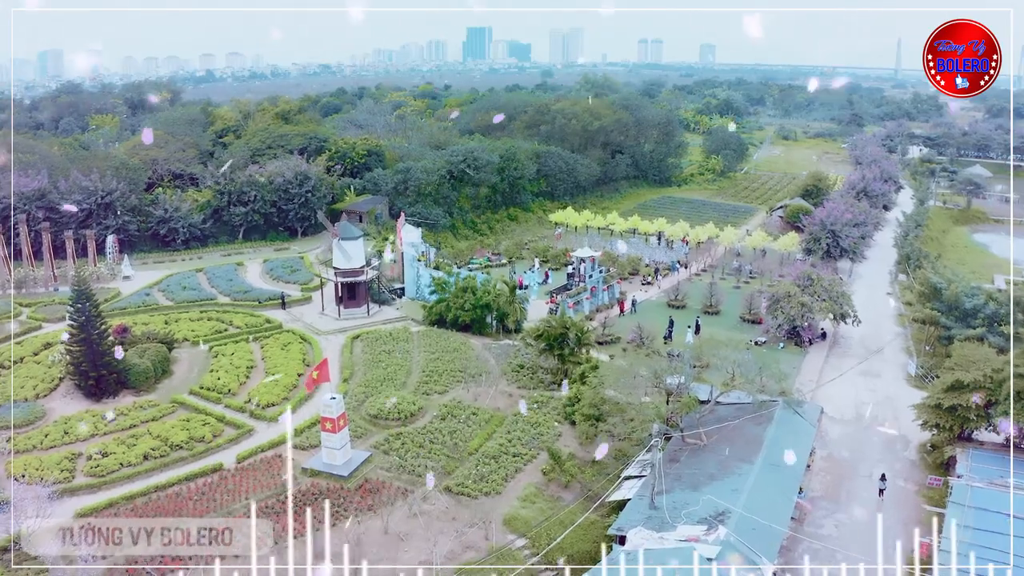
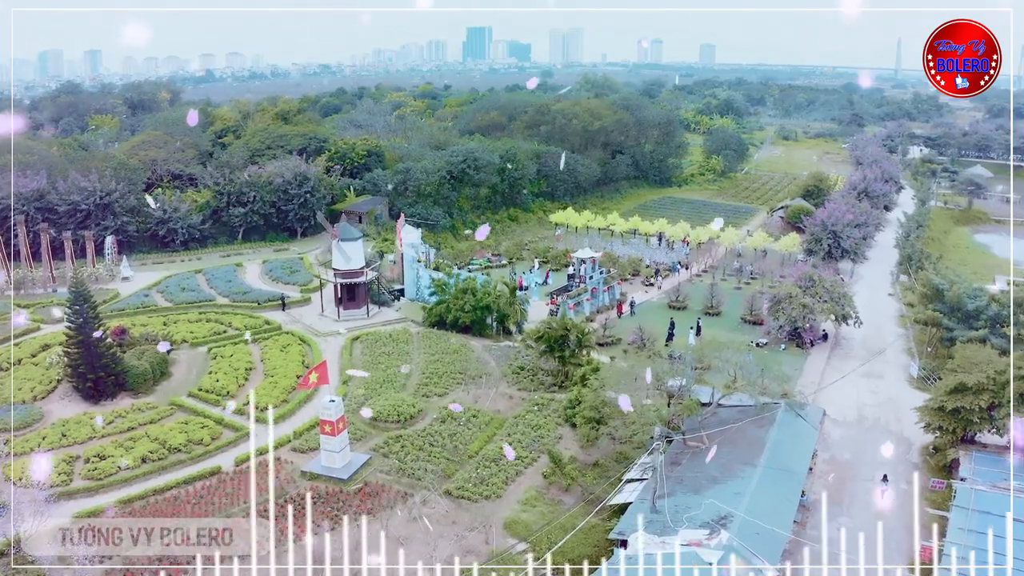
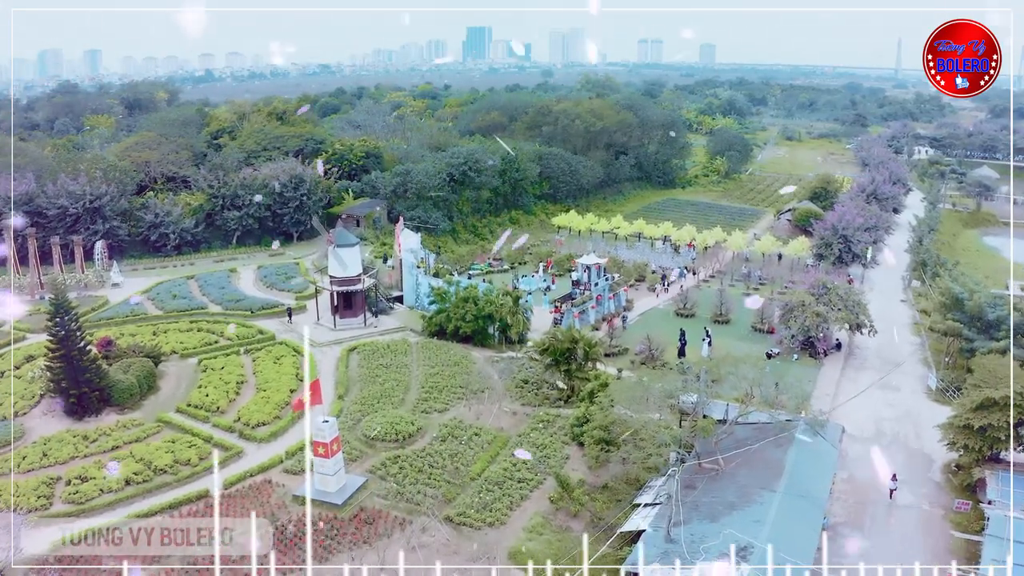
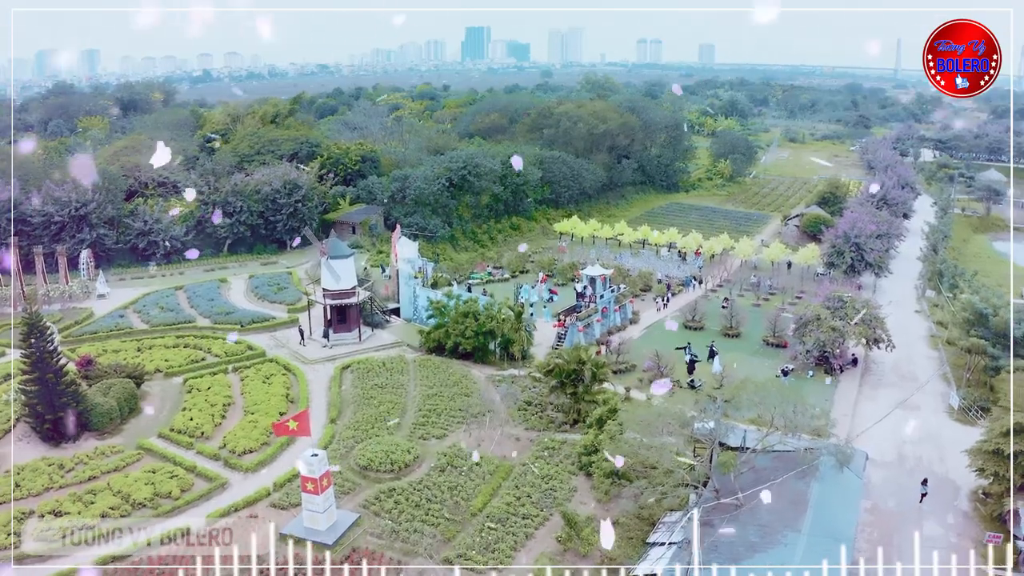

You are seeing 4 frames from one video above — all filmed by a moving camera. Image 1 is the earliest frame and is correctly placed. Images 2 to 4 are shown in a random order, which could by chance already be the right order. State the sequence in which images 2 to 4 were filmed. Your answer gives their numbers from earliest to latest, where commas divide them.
2, 3, 4
